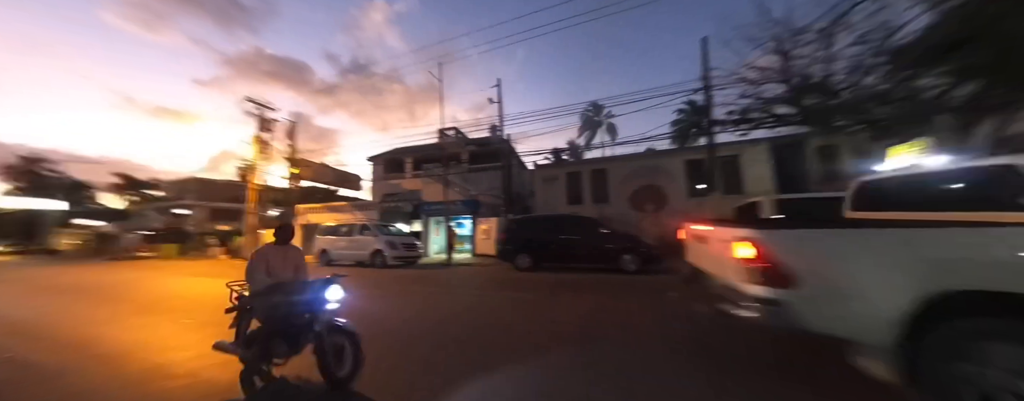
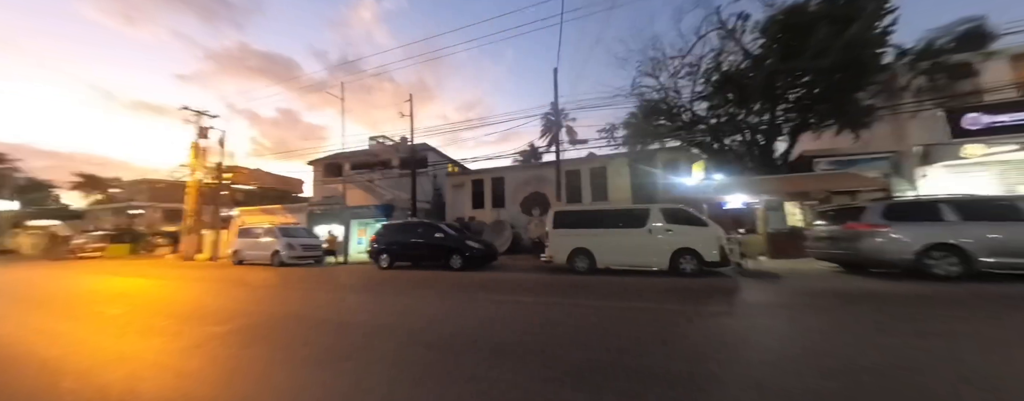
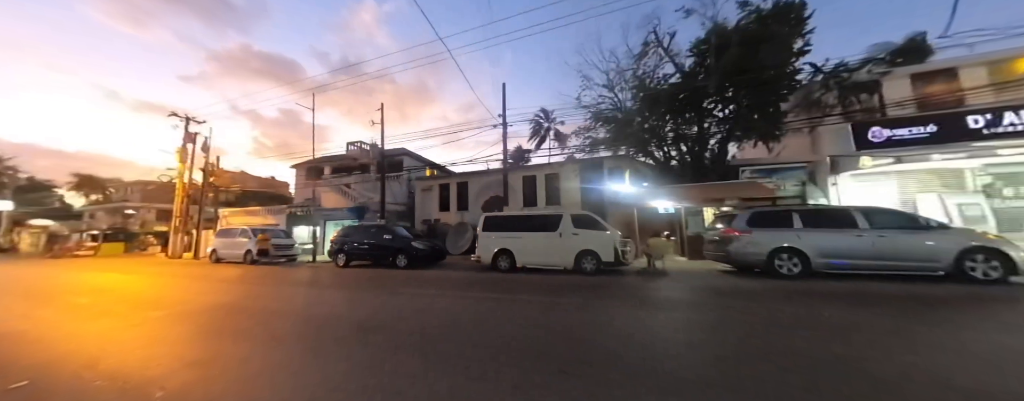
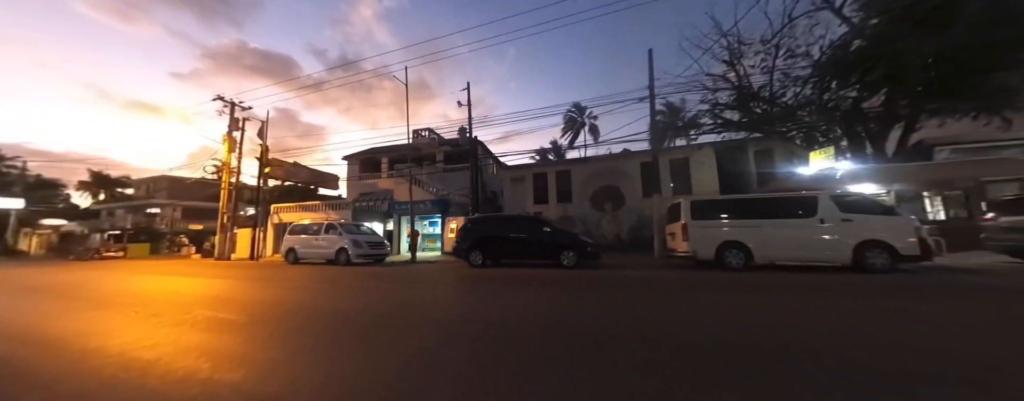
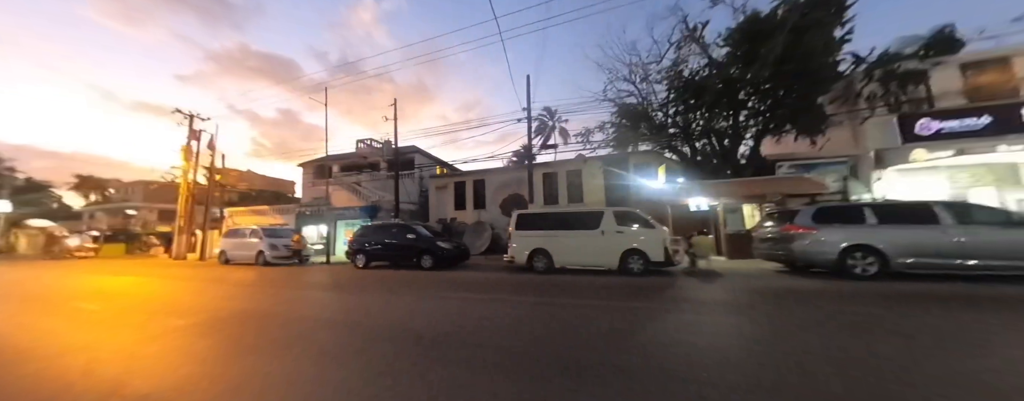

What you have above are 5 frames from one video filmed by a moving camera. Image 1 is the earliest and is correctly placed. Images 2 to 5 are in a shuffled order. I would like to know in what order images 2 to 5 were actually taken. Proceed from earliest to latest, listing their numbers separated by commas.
4, 2, 5, 3
